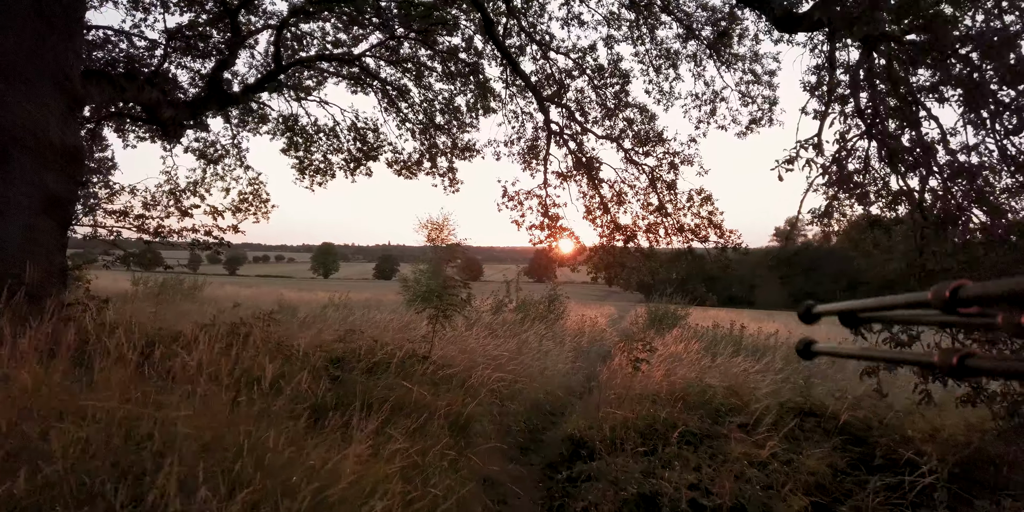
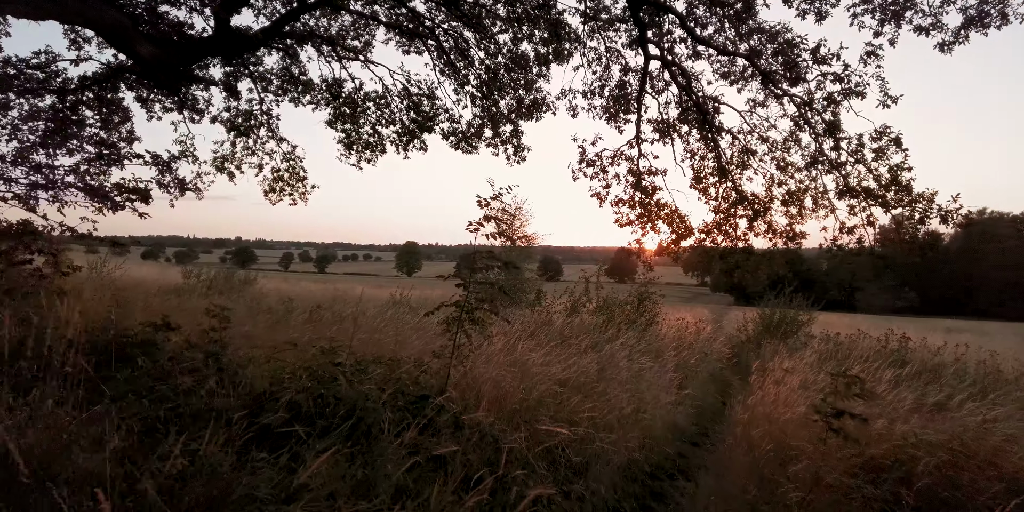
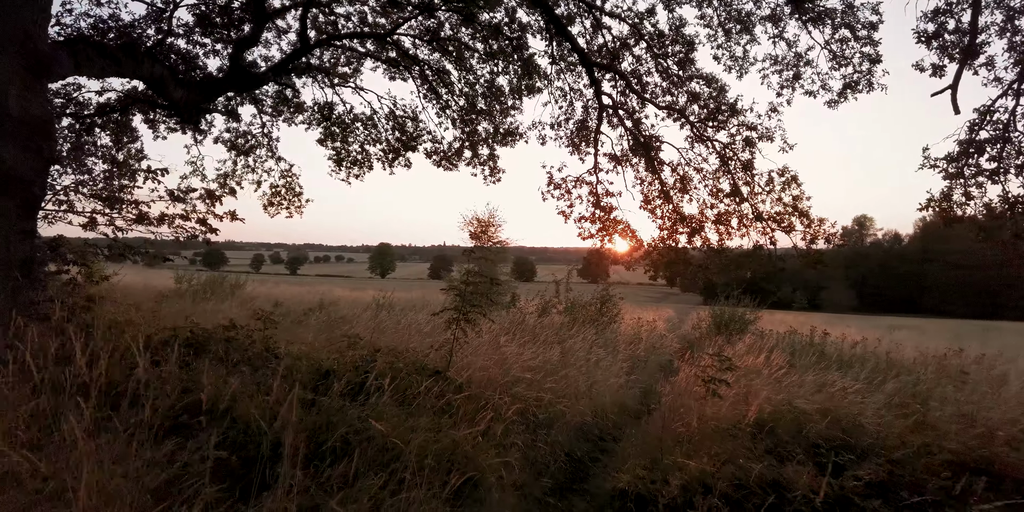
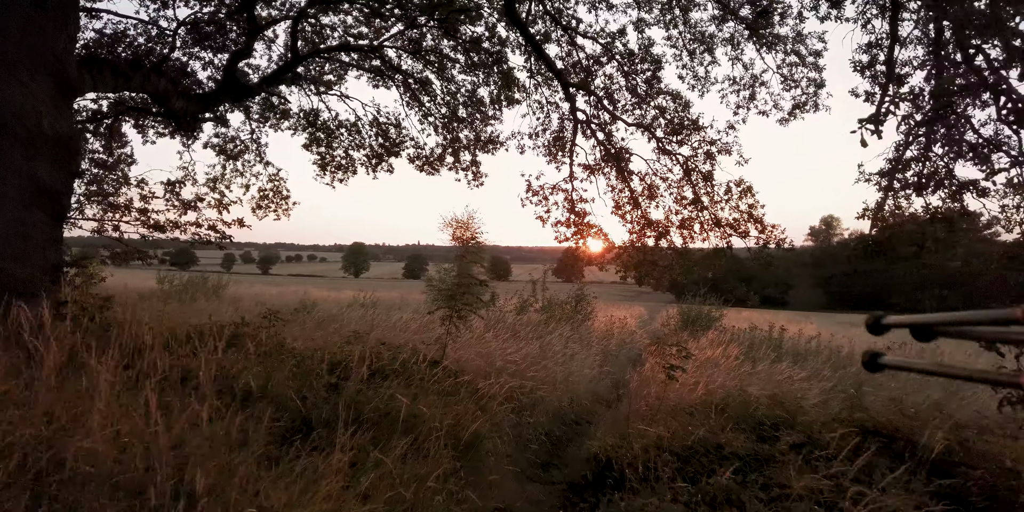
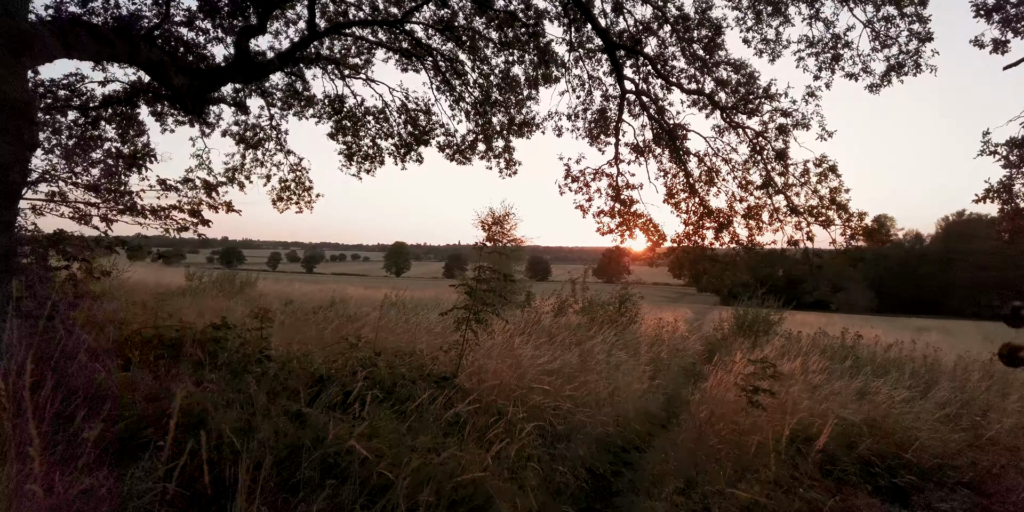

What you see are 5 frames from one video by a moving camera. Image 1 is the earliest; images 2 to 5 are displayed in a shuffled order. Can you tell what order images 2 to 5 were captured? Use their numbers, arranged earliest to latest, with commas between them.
4, 3, 5, 2
